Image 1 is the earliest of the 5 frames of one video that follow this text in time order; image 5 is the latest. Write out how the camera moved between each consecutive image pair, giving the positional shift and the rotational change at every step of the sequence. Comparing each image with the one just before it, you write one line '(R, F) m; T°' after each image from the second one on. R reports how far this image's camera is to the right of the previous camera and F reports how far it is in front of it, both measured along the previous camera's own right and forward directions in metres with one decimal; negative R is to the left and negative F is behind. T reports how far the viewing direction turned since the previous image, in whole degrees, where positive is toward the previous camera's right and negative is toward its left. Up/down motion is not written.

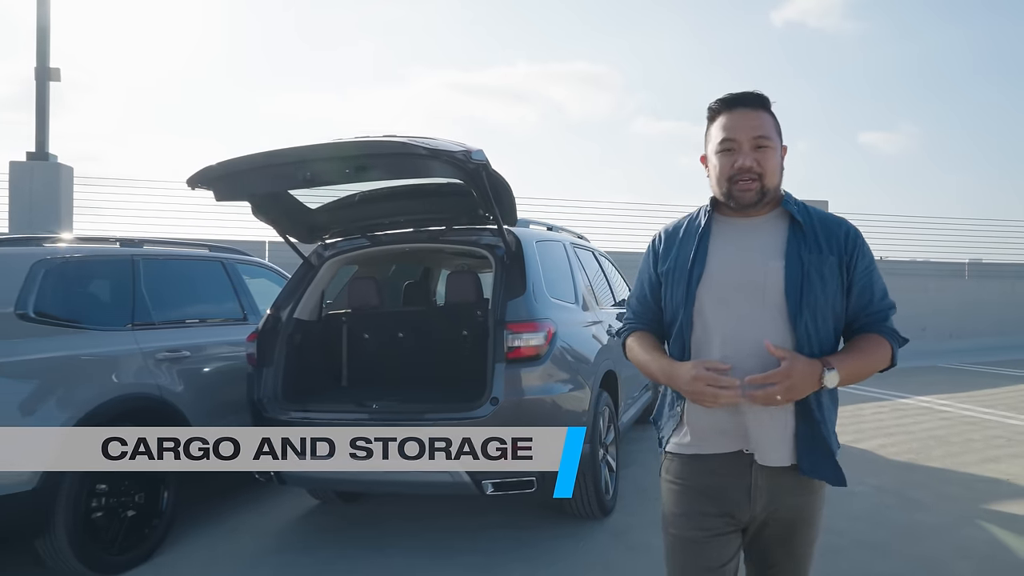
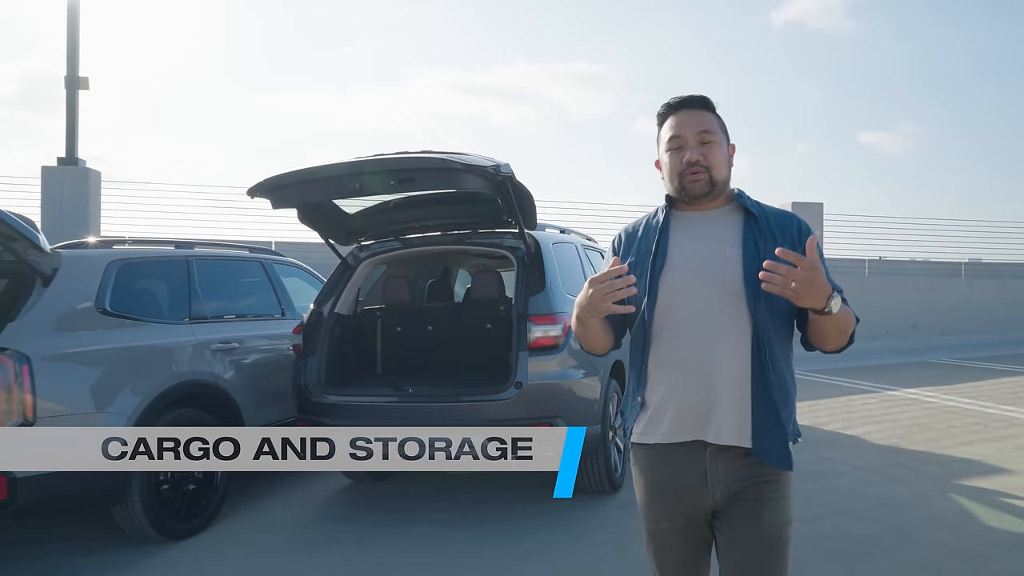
(-0.1, -0.4) m; 0°
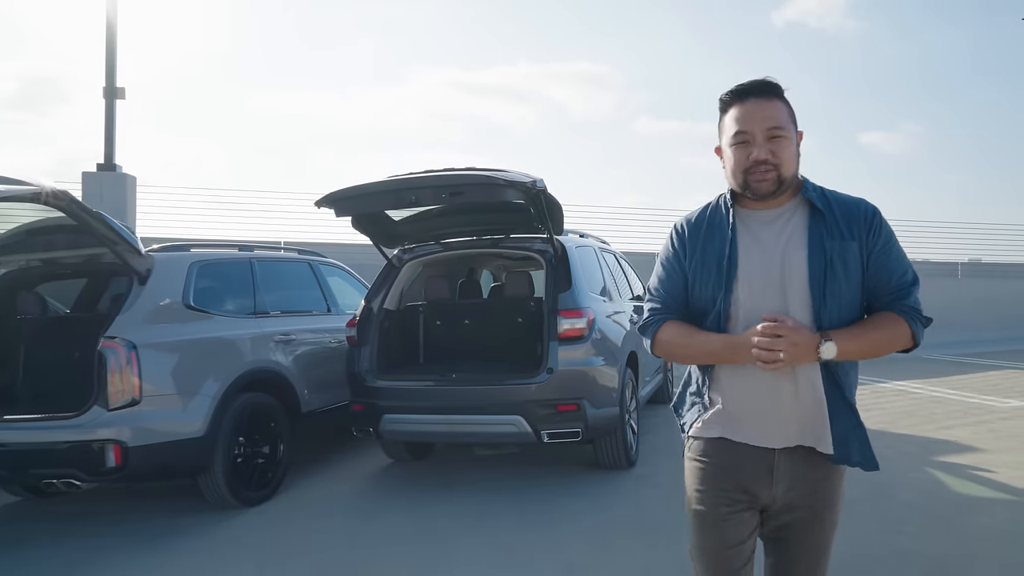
(-0.2, -0.5) m; 0°
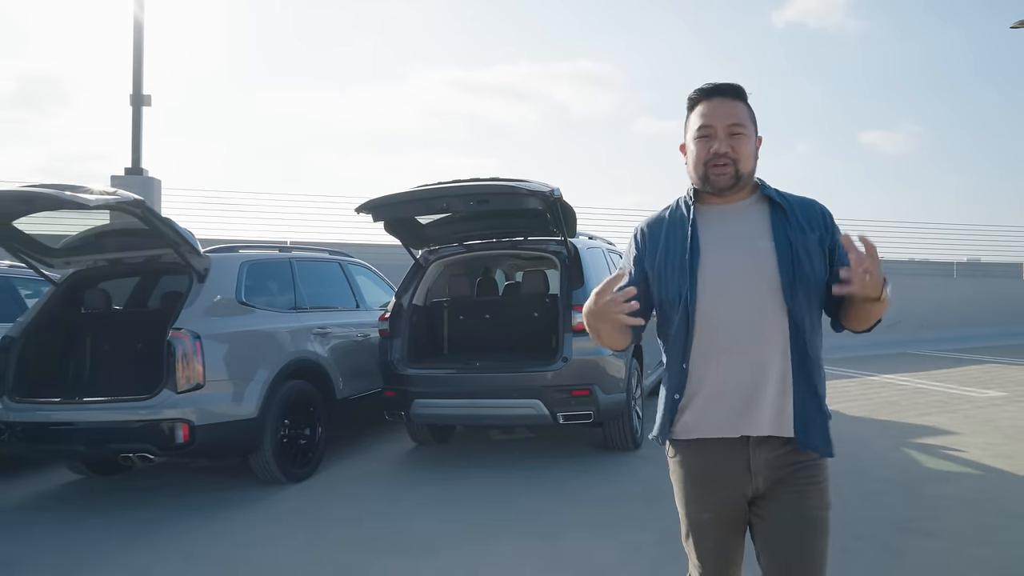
(-0.1, -0.5) m; 0°
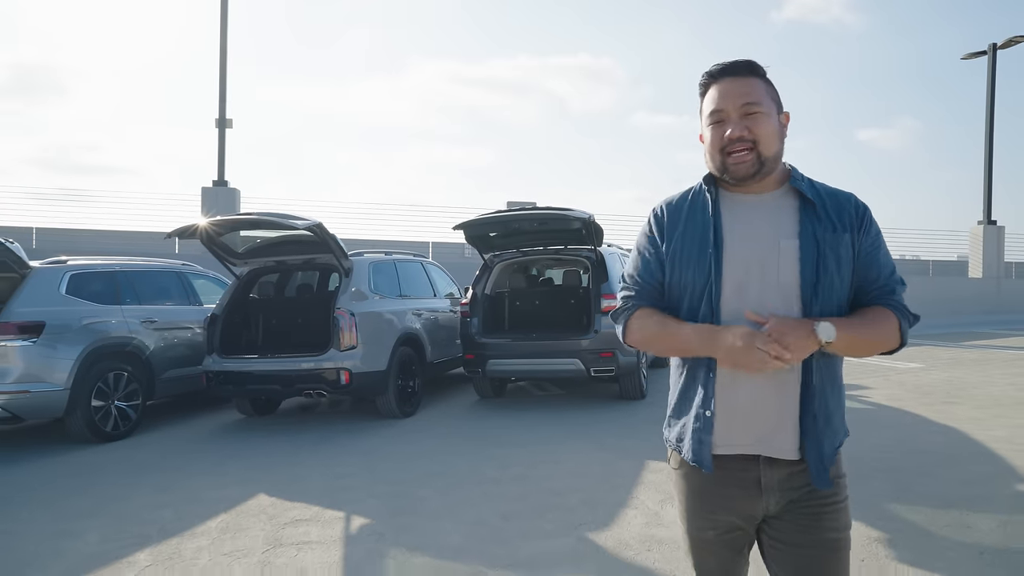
(-0.5, -2.0) m; 0°
